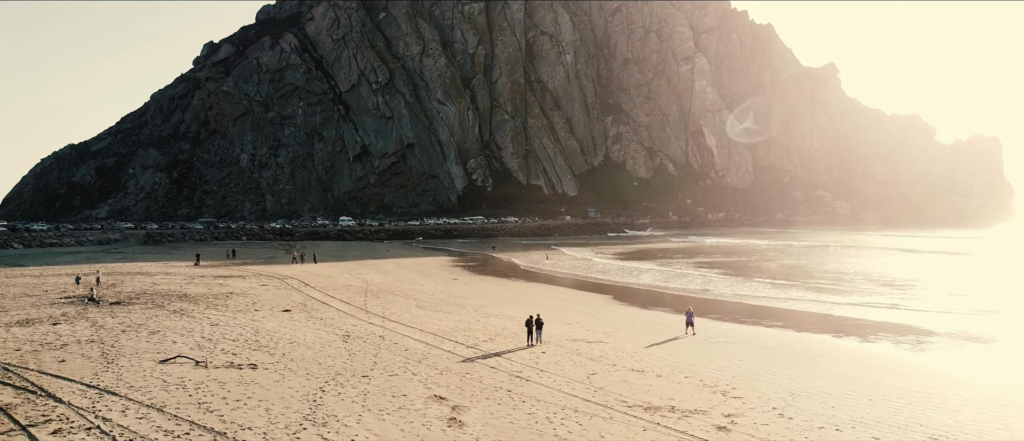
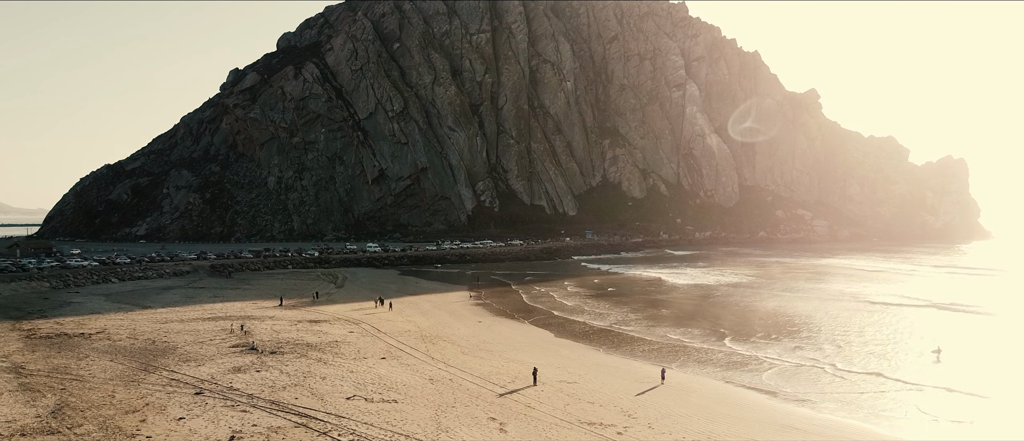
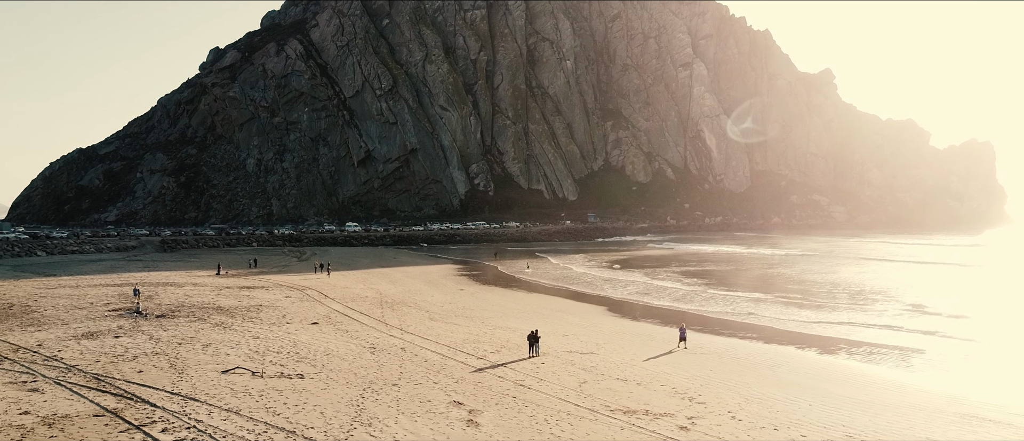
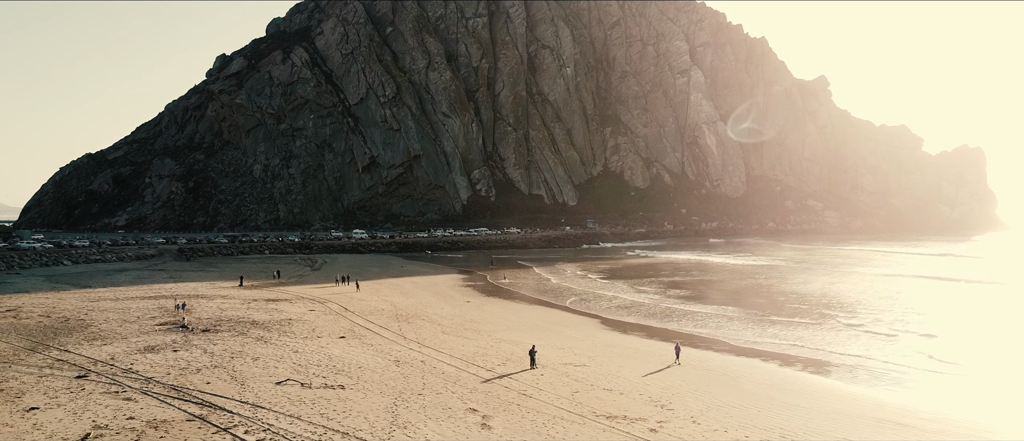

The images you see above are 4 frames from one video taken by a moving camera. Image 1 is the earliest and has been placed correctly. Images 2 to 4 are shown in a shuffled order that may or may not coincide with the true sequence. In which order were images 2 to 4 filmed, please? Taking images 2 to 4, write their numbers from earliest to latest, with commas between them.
3, 4, 2
